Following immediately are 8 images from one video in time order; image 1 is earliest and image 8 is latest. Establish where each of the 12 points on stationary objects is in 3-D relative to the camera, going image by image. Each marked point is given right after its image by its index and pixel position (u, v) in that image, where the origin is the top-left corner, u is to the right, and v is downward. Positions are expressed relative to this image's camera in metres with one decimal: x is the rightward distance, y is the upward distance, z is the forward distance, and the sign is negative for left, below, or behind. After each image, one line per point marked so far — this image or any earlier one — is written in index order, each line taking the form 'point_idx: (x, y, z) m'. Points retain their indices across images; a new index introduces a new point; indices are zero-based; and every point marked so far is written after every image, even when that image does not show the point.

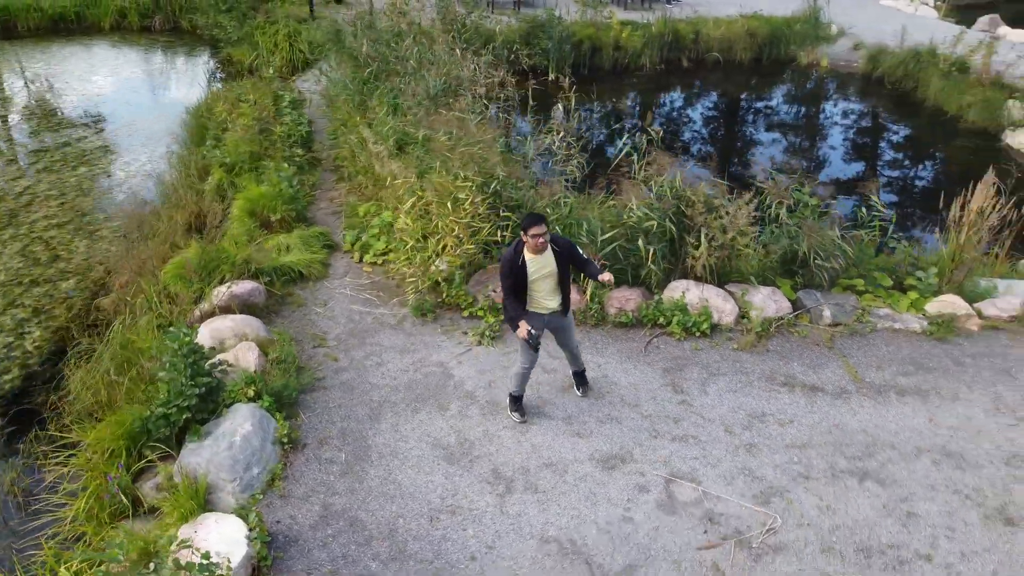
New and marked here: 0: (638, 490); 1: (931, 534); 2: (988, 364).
0: (+0.4, -0.6, +2.6) m
1: (+1.3, -0.7, +2.5) m
2: (+1.9, -0.3, +3.3) m
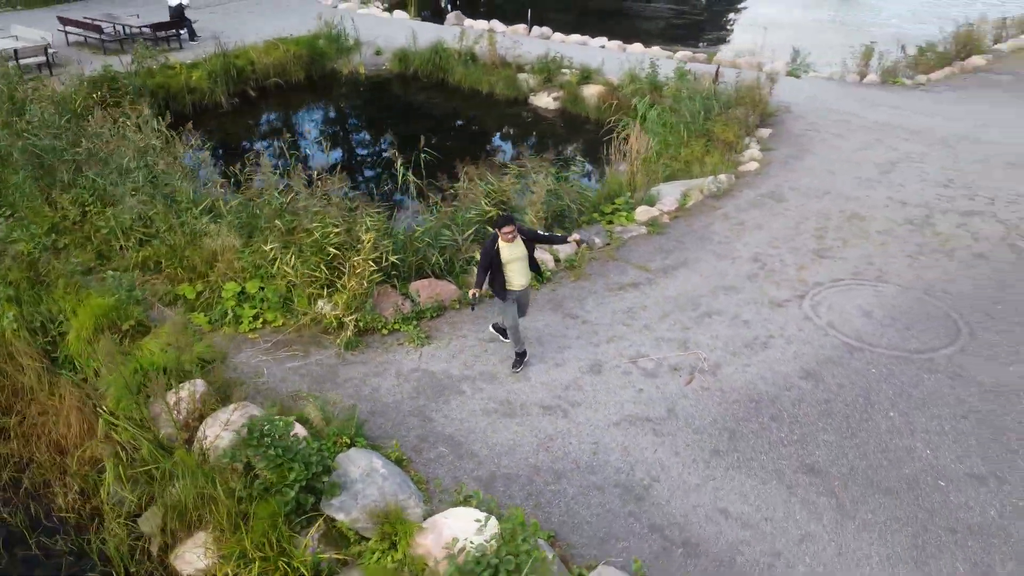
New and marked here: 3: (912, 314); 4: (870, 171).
0: (+0.5, -0.4, +3.9) m
1: (+1.3, -0.2, +4.3) m
2: (+1.2, +0.3, +5.3) m
3: (+2.2, -0.1, +4.4) m
4: (+2.8, +0.9, +6.3) m
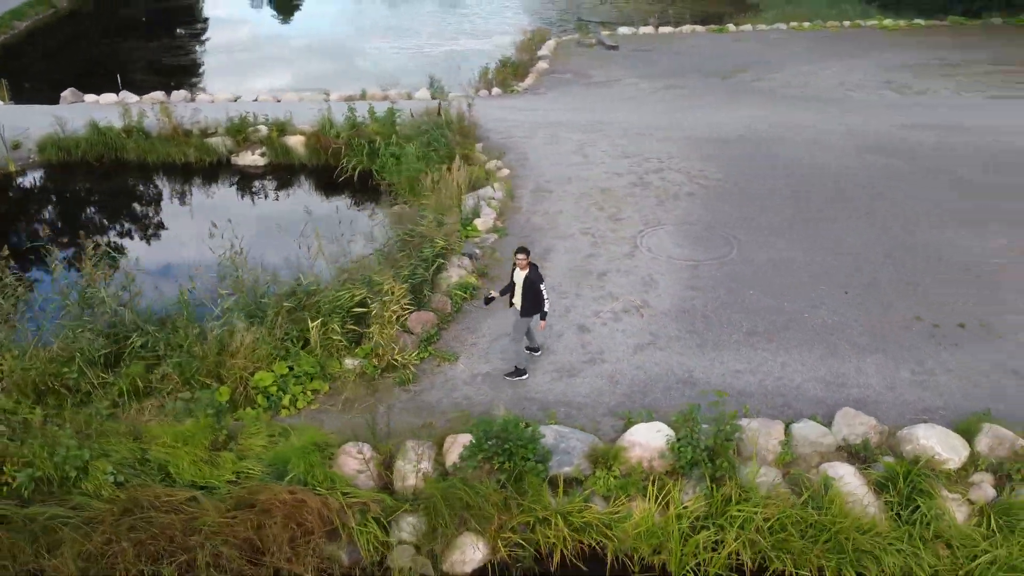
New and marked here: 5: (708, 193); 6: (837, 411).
0: (+0.6, -0.2, +5.5) m
1: (+0.9, +0.1, +6.2) m
2: (+0.1, +0.5, +6.9) m
3: (+1.6, +0.4, +6.8) m
4: (+0.7, +1.4, +8.7) m
5: (+1.9, +0.9, +7.6) m
6: (+1.9, -0.7, +4.6) m
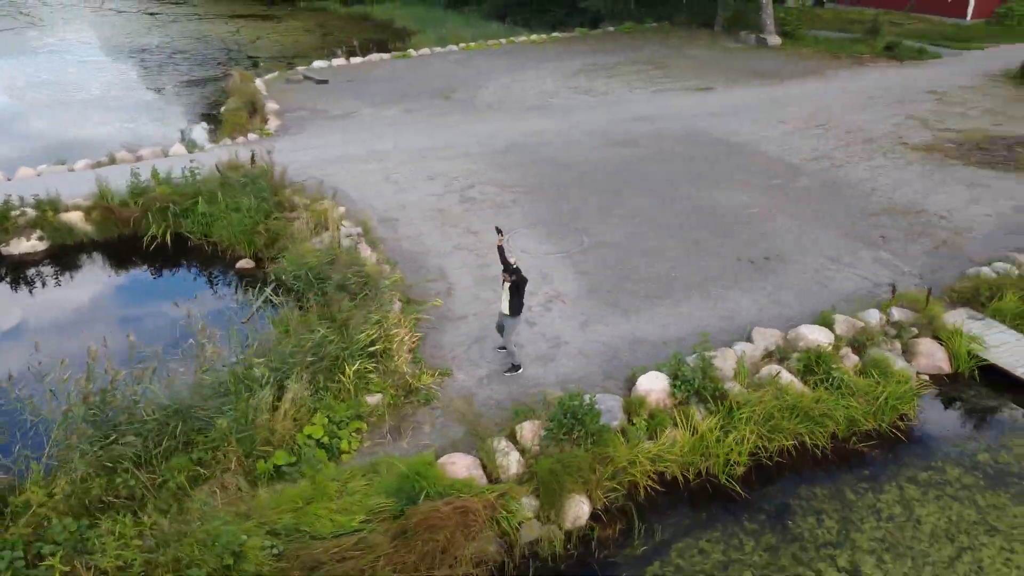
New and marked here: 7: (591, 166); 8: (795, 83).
0: (+0.2, -0.2, +6.5) m
1: (+0.1, +0.2, +7.3) m
2: (-1.0, +0.3, +7.6) m
3: (+0.4, +0.6, +8.1) m
4: (-1.4, +1.2, +9.4) m
5: (+0.2, +1.0, +9.0) m
6: (+1.8, -0.4, +6.3) m
7: (+1.0, +1.5, +10.1) m
8: (+5.1, +3.7, +14.6) m
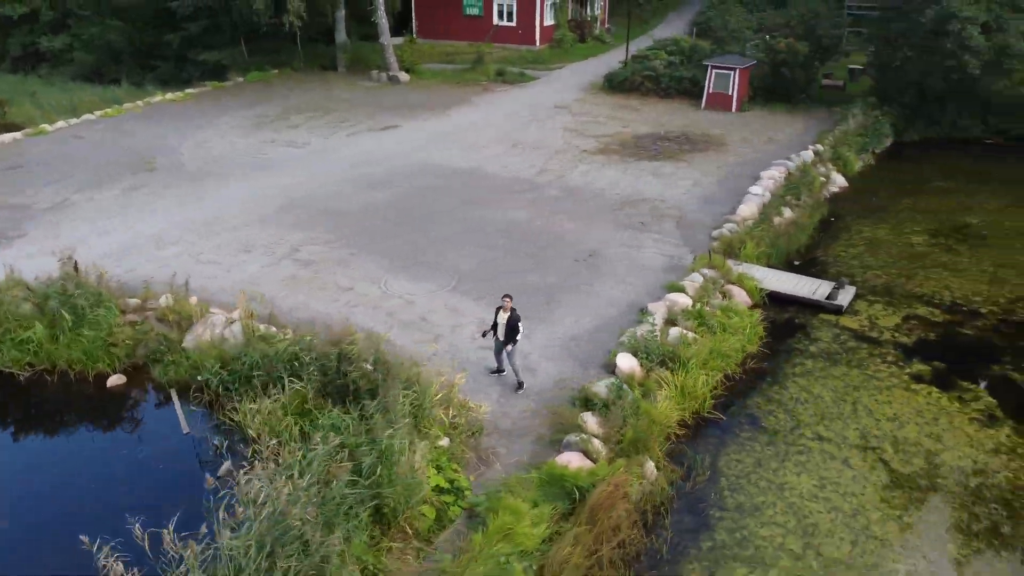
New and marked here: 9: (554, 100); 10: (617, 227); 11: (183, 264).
0: (-0.2, -0.5, +7.4) m
1: (-0.8, -0.2, +8.1) m
2: (-1.9, -0.4, +7.7) m
3: (-1.0, +0.2, +8.8) m
4: (-3.3, +0.3, +9.0) m
5: (-1.8, +0.5, +9.5) m
6: (+1.2, -0.2, +8.1) m
7: (-1.8, +1.1, +10.9) m
8: (-1.2, +3.7, +16.8) m
9: (+0.9, +4.1, +17.5) m
10: (+1.4, +0.8, +10.4) m
11: (-3.7, +0.2, +8.9) m
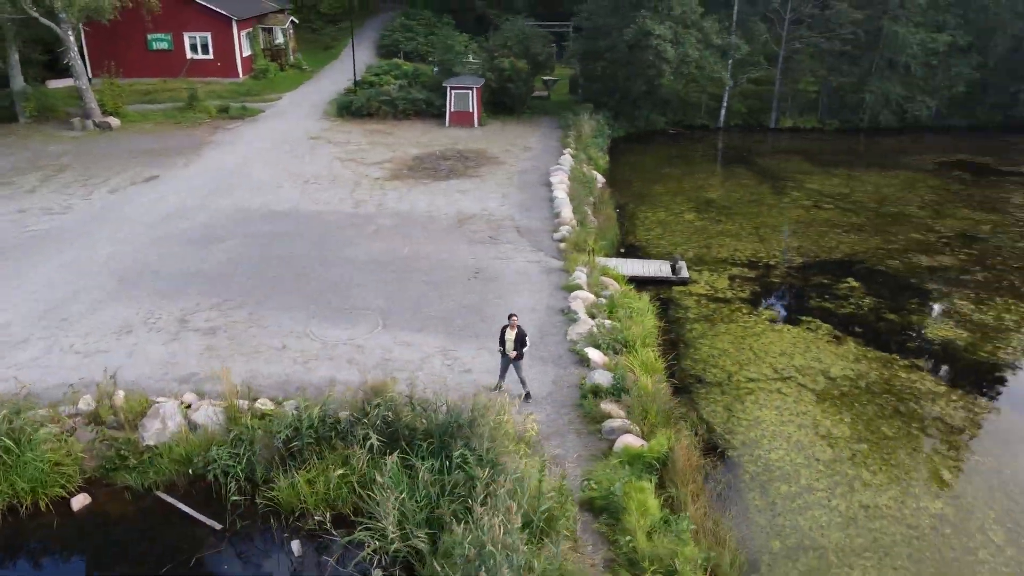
0: (-0.5, -0.7, +7.9) m
1: (-1.3, -0.6, +8.2) m
2: (-2.1, -0.9, +7.5) m
3: (-1.9, -0.3, +8.8) m
4: (-4.1, -0.7, +8.0) m
5: (-2.9, -0.2, +9.1) m
6: (+0.5, -0.3, +9.1) m
7: (-3.6, +0.3, +10.3) m
8: (-6.0, +2.7, +15.9) m
9: (-4.5, +3.4, +17.4) m
10: (-0.5, +0.6, +11.2) m
11: (-4.3, -0.7, +7.8) m
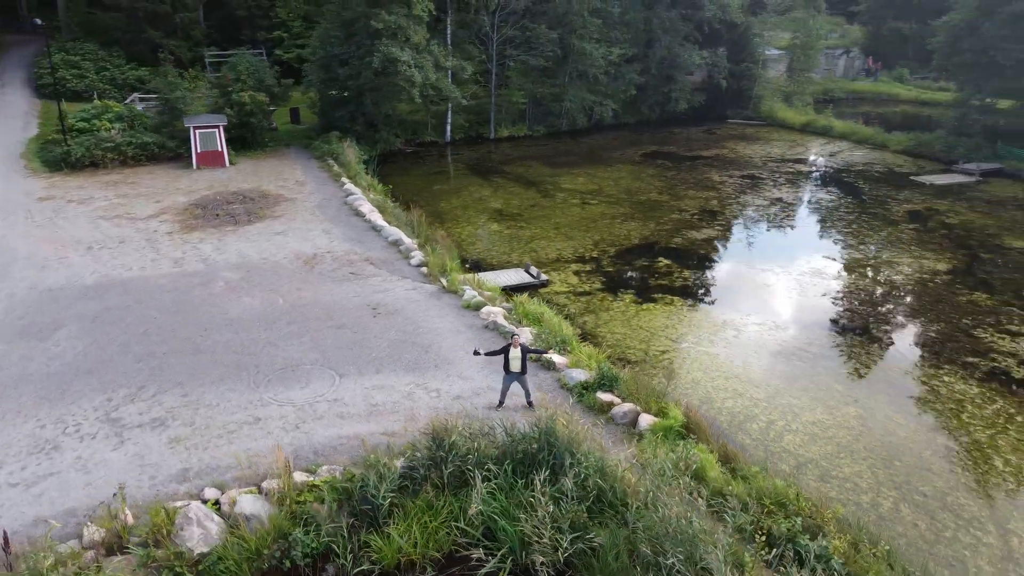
0: (-0.7, -1.1, +8.2) m
1: (-1.5, -1.1, +8.1) m
2: (-1.9, -1.5, +7.1) m
3: (-2.4, -1.0, +8.4) m
4: (-3.9, -1.6, +6.8) m
5: (-3.4, -1.0, +8.2) m
6: (-0.3, -0.5, +9.7) m
7: (-4.7, -0.7, +9.0) m
8: (-9.6, +0.9, +13.0) m
9: (-9.0, +1.8, +15.0) m
10: (-2.4, +0.1, +11.2) m
11: (-4.0, -1.7, +6.5) m
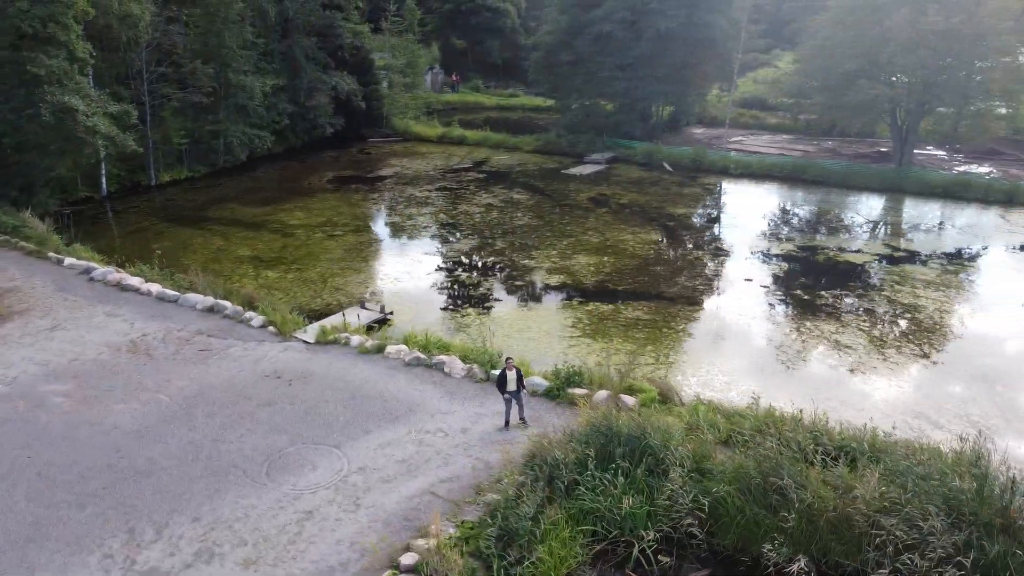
0: (-0.6, -1.5, +8.4) m
1: (-1.3, -1.6, +7.9) m
2: (-1.0, -2.0, +6.9) m
3: (-2.2, -1.7, +7.7) m
4: (-2.4, -2.5, +5.5) m
5: (-2.9, -2.0, +7.0) m
6: (-1.3, -1.0, +9.8) m
7: (-4.4, -2.0, +7.0) m
8: (-10.9, -1.6, +7.7) m
9: (-11.7, -0.9, +9.6) m
10: (-3.8, -0.9, +10.0) m
11: (-2.3, -2.6, +5.2) m
